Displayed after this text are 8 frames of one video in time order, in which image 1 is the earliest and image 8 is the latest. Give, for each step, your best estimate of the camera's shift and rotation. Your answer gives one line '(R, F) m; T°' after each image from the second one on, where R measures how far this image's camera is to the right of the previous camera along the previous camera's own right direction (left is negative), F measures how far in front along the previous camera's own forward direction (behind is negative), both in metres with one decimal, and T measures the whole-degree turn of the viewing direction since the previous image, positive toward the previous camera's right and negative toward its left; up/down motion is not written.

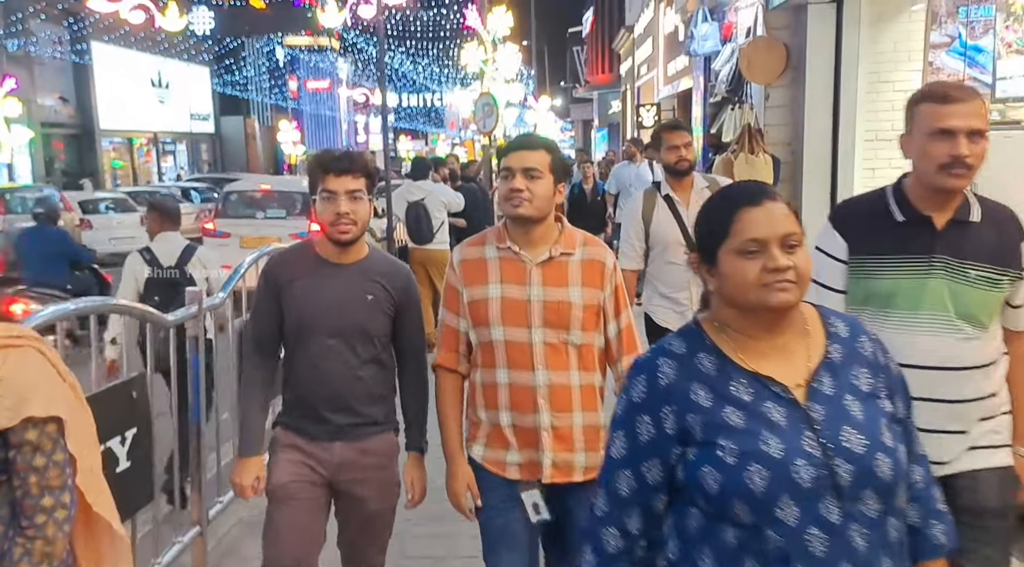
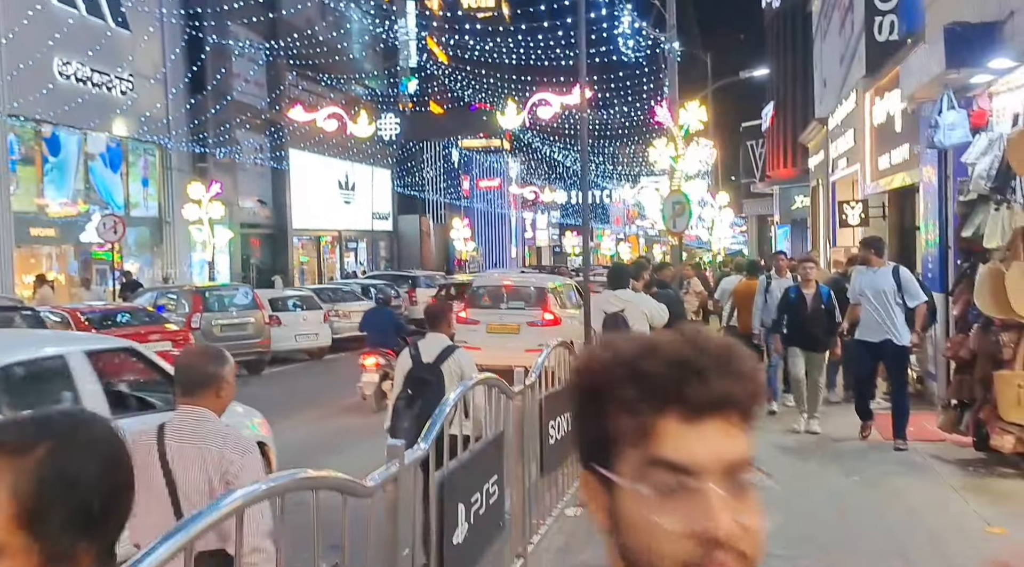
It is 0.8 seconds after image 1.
(-0.3, +0.7) m; -10°
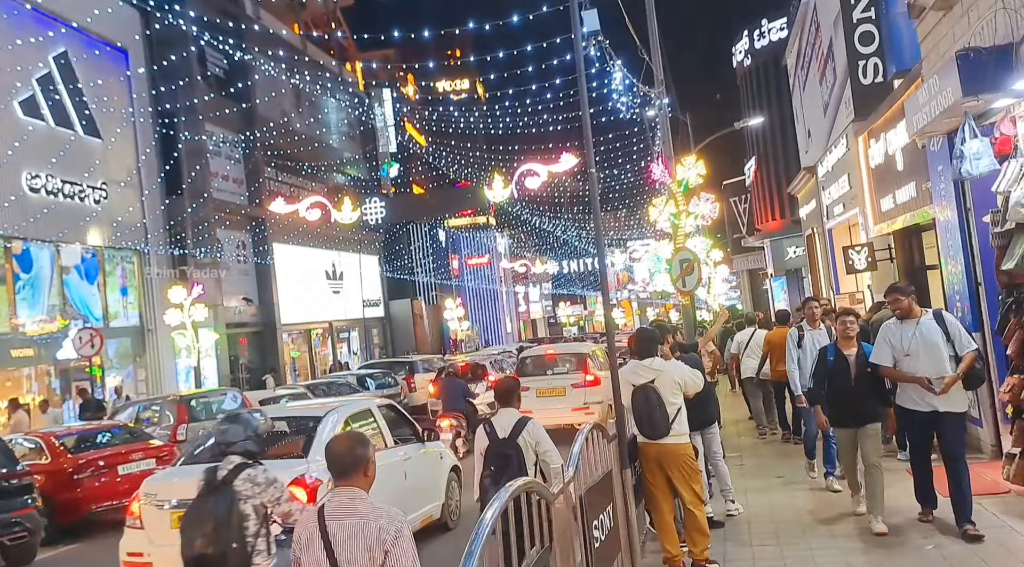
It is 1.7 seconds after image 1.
(-0.1, +0.7) m; +1°
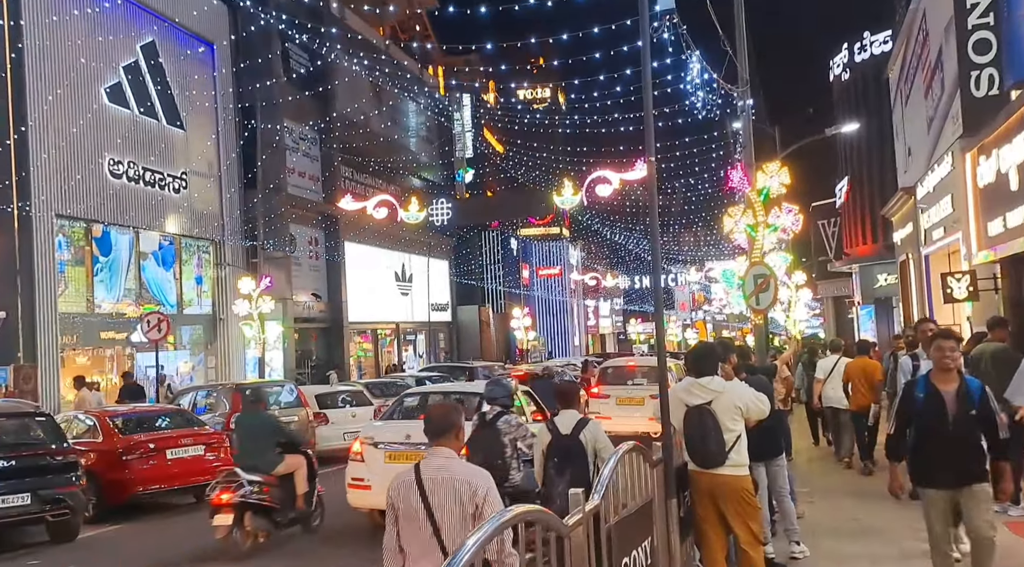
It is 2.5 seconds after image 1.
(+0.2, +0.6) m; -5°
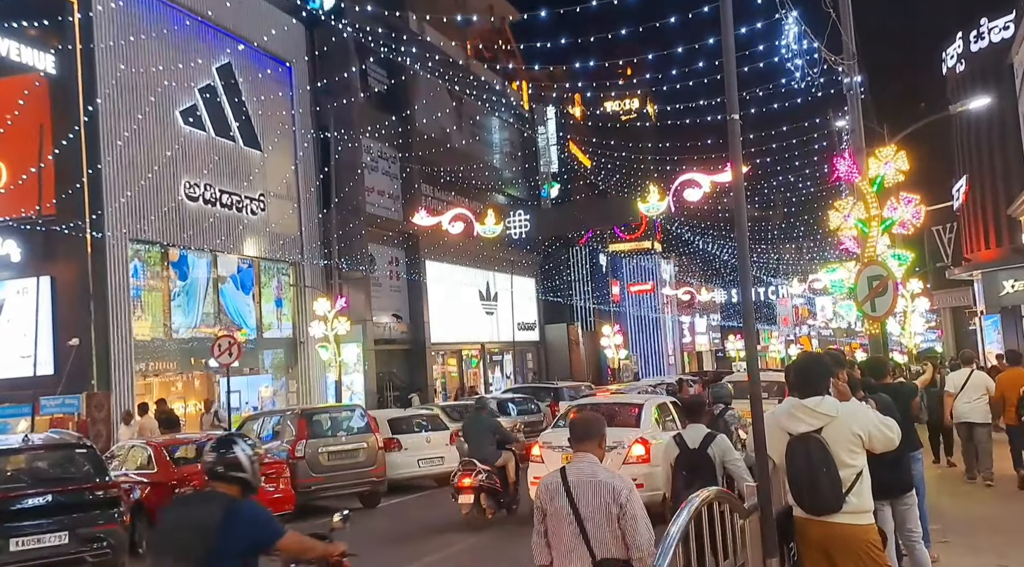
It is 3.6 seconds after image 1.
(+0.2, +1.2) m; -6°
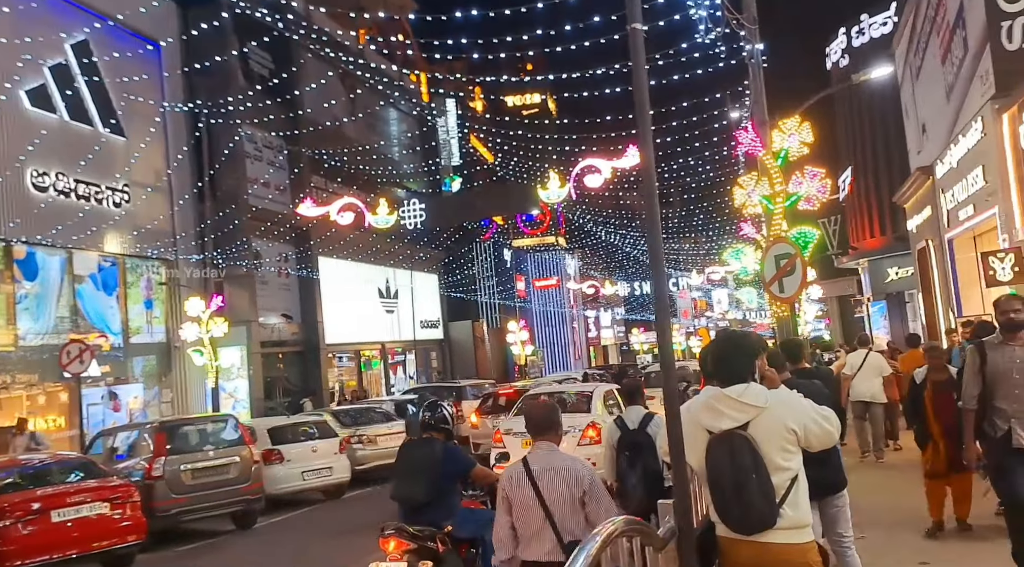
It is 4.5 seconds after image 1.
(+0.3, +1.2) m; +6°
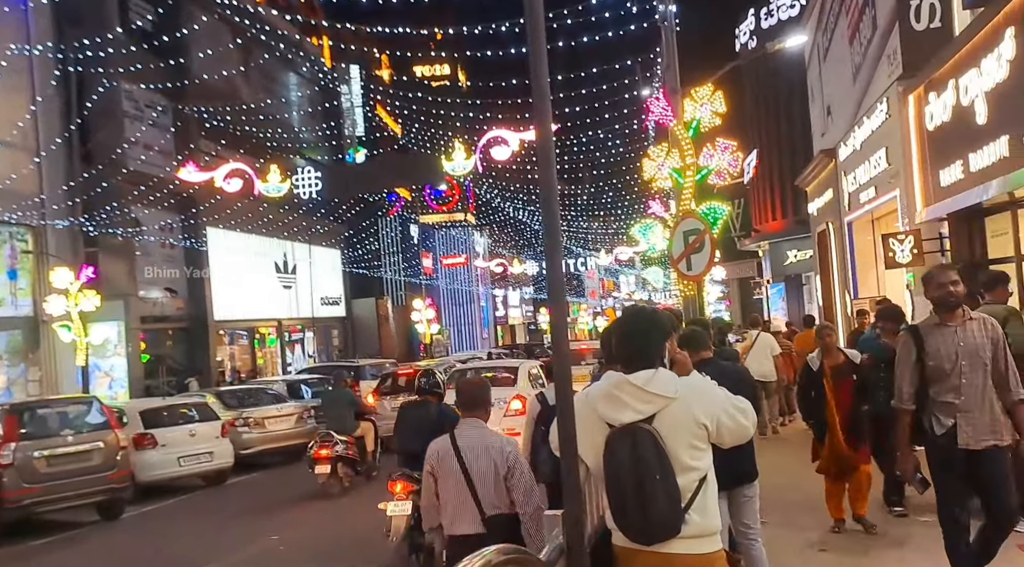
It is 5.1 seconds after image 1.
(+0.2, +0.8) m; +6°
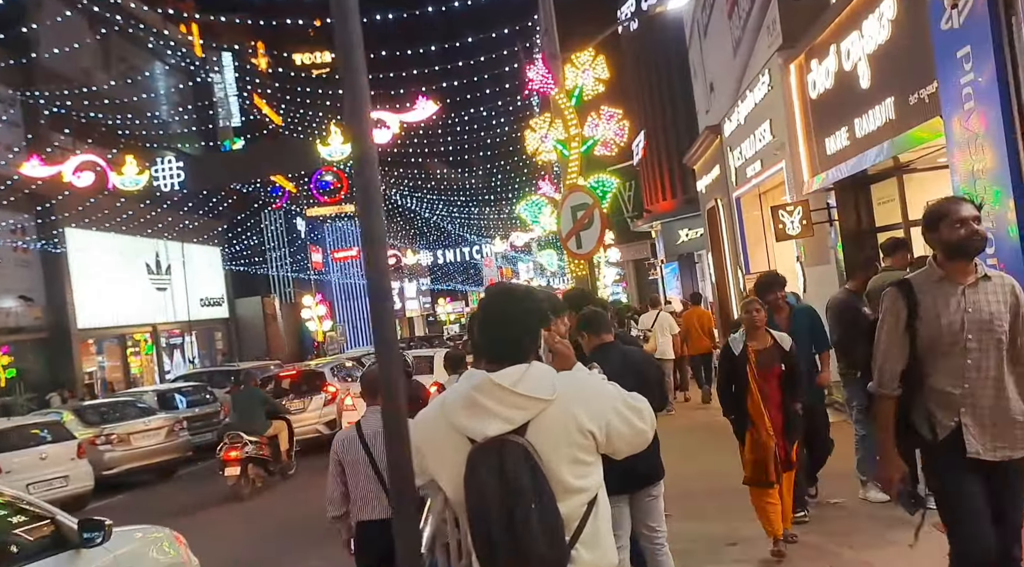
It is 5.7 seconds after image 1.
(+0.2, +0.9) m; +6°
